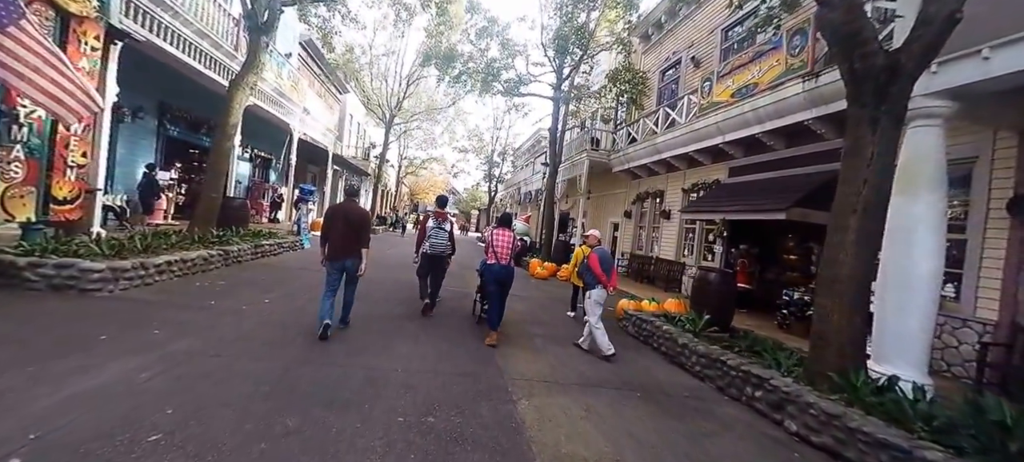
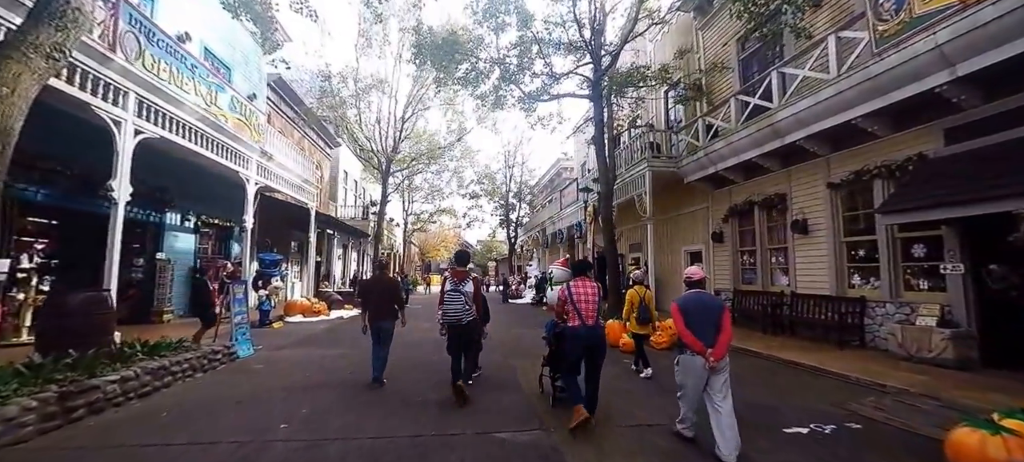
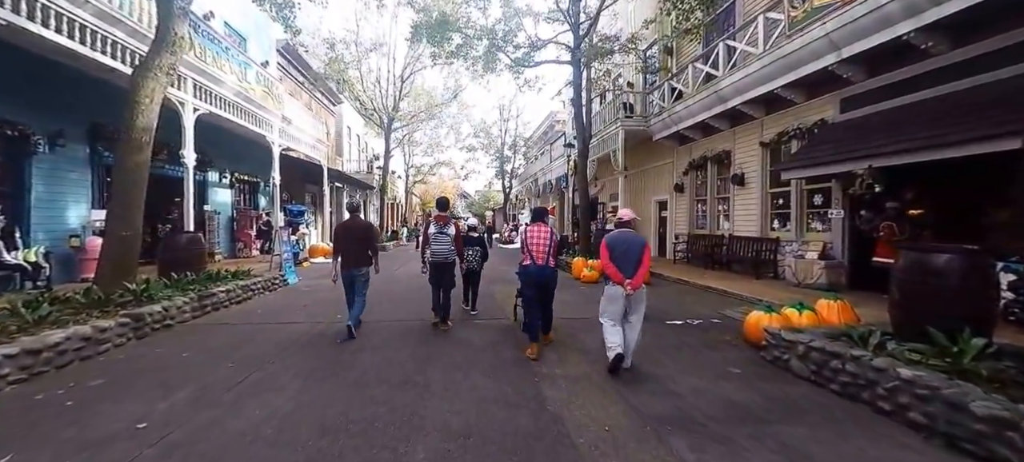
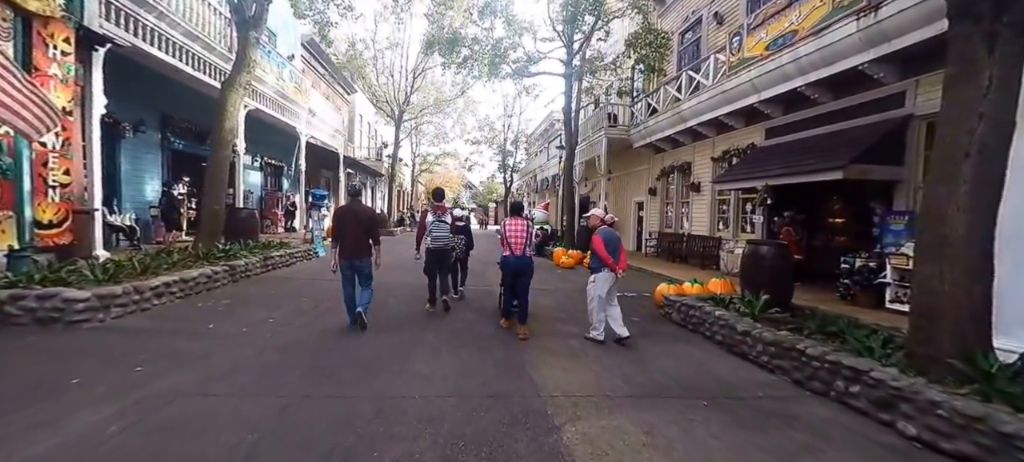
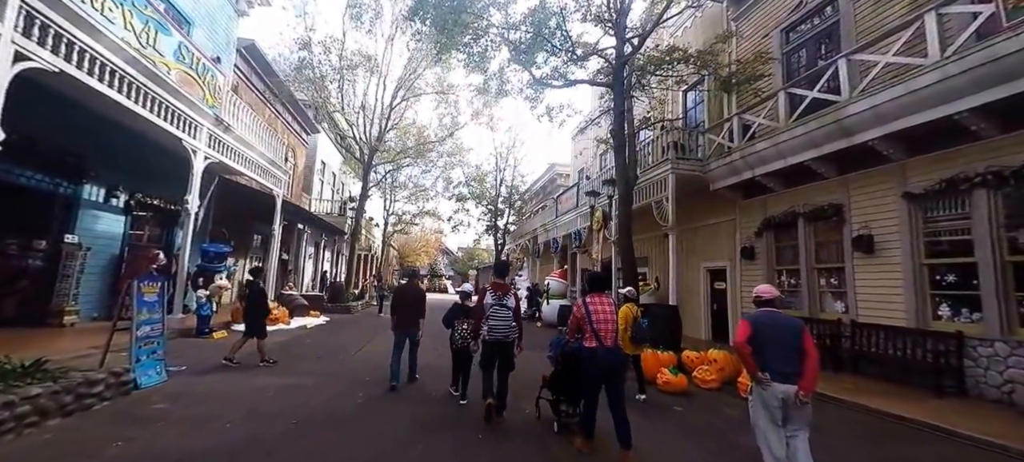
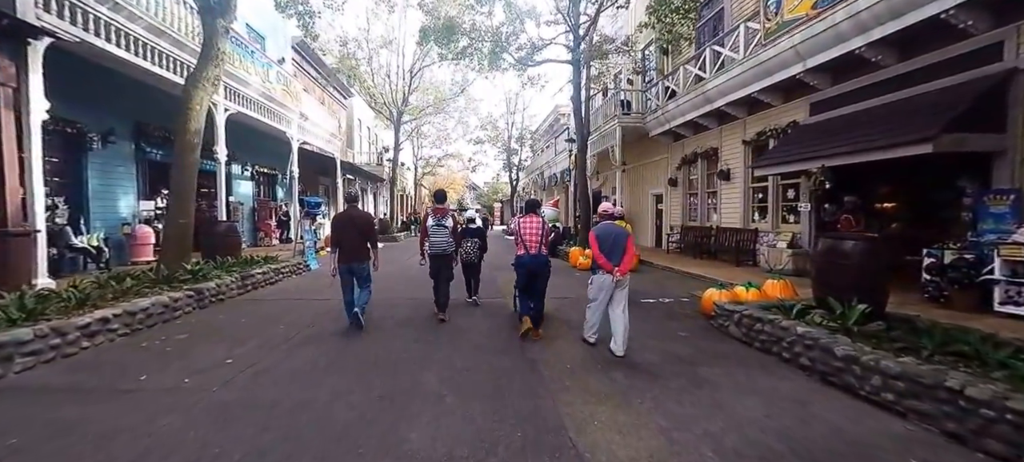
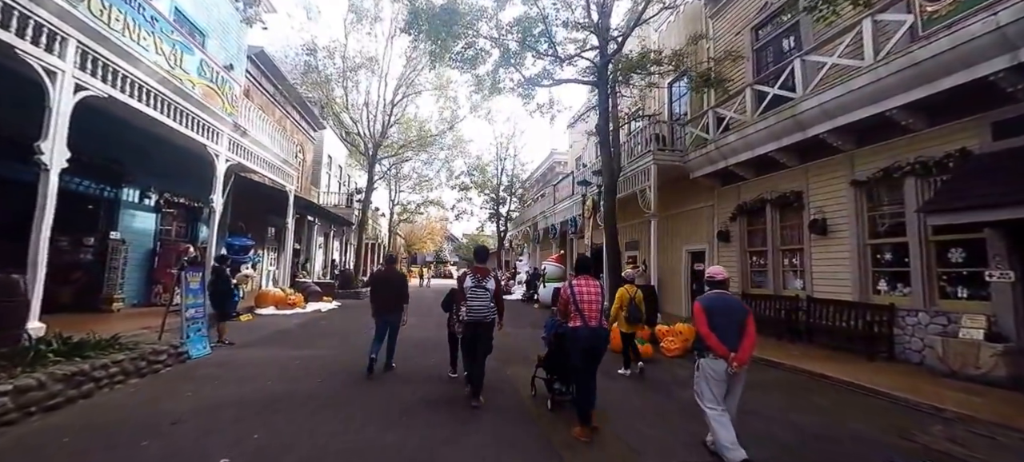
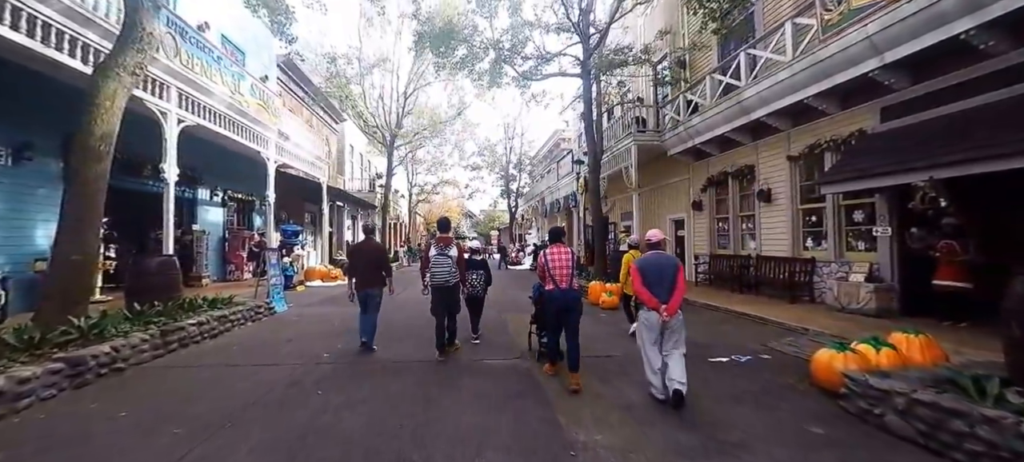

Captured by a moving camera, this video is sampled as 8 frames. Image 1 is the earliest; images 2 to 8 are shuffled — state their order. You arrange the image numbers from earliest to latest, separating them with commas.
4, 6, 3, 8, 2, 7, 5
